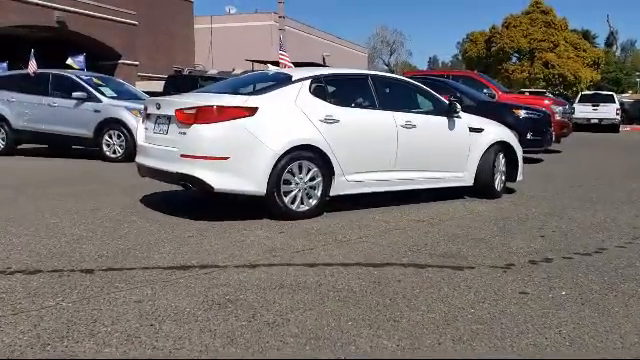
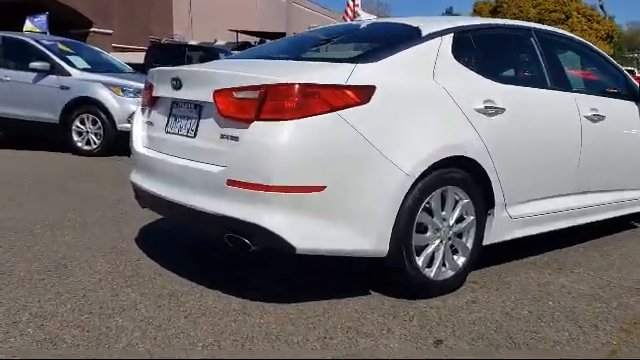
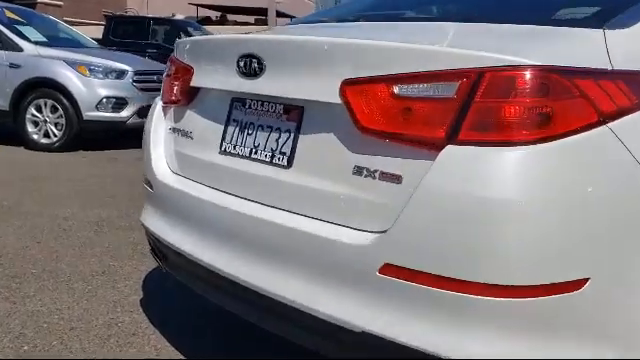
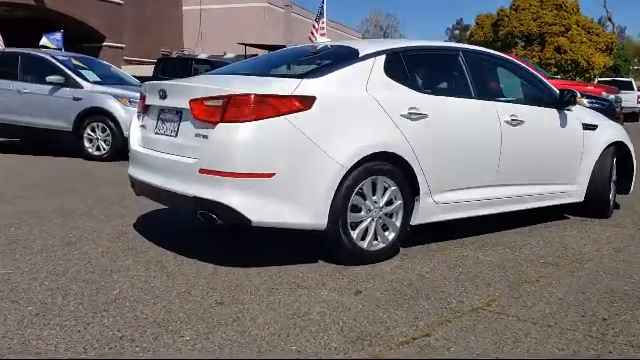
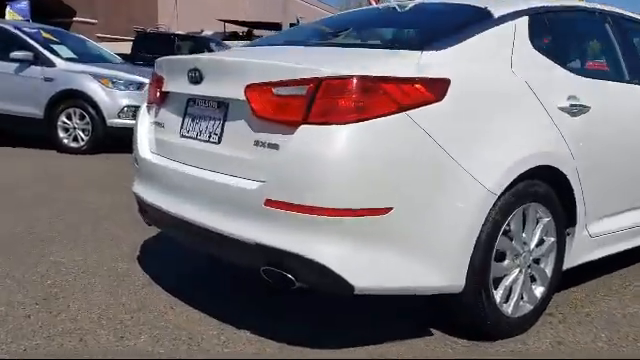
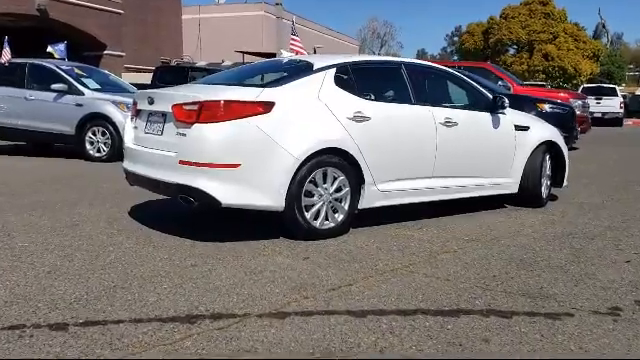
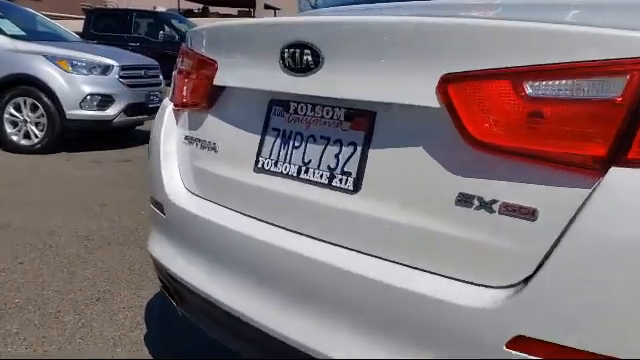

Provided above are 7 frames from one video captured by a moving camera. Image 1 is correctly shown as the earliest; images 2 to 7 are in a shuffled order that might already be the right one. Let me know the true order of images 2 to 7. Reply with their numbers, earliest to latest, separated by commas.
6, 4, 2, 5, 3, 7
